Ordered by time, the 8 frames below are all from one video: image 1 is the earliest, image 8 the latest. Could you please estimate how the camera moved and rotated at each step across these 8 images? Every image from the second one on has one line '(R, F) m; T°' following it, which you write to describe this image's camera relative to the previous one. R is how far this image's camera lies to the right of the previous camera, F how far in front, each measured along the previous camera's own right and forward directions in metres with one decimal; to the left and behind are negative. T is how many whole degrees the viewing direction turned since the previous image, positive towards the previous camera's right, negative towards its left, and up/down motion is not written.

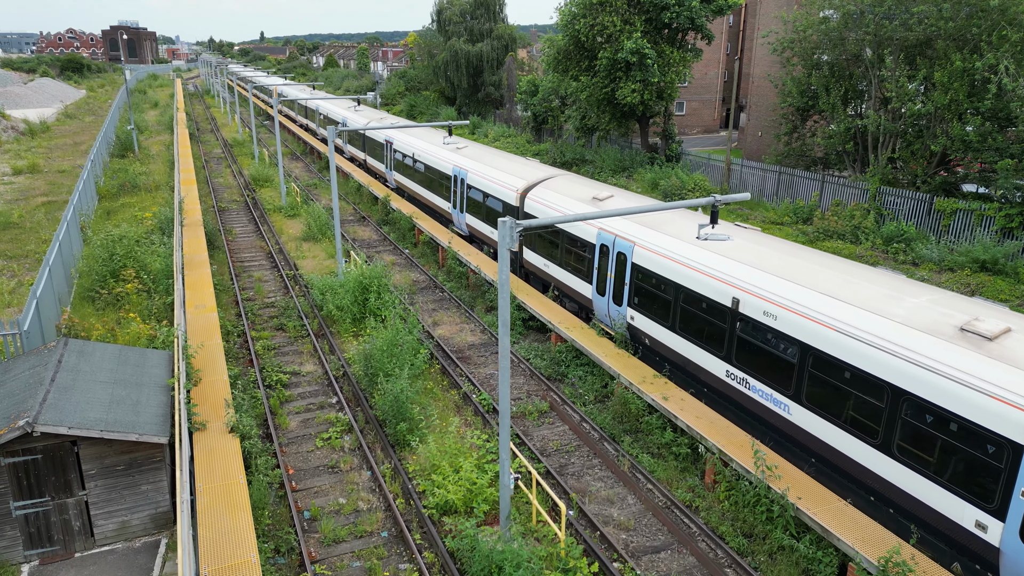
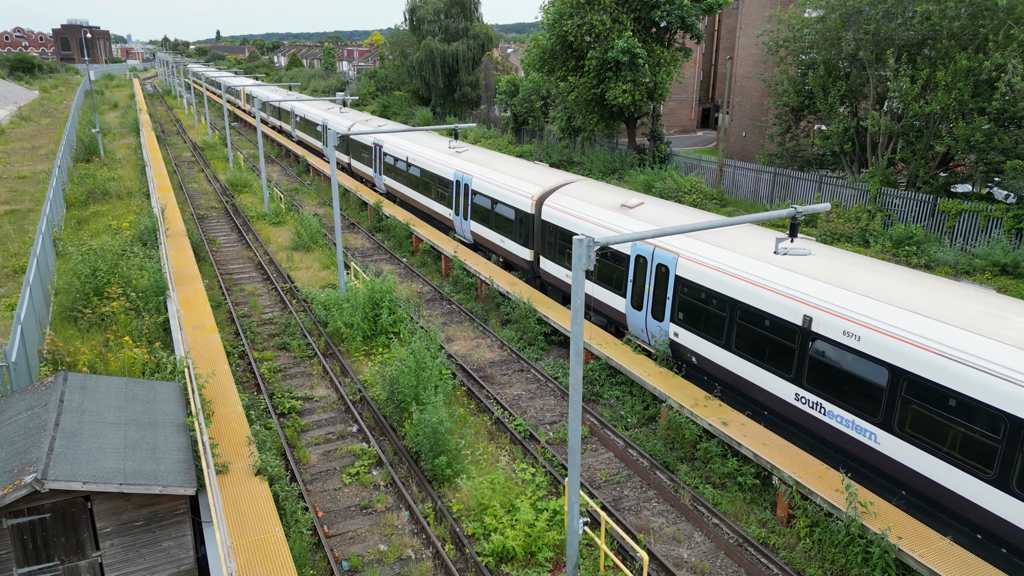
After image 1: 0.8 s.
(-1.0, +0.9) m; +3°
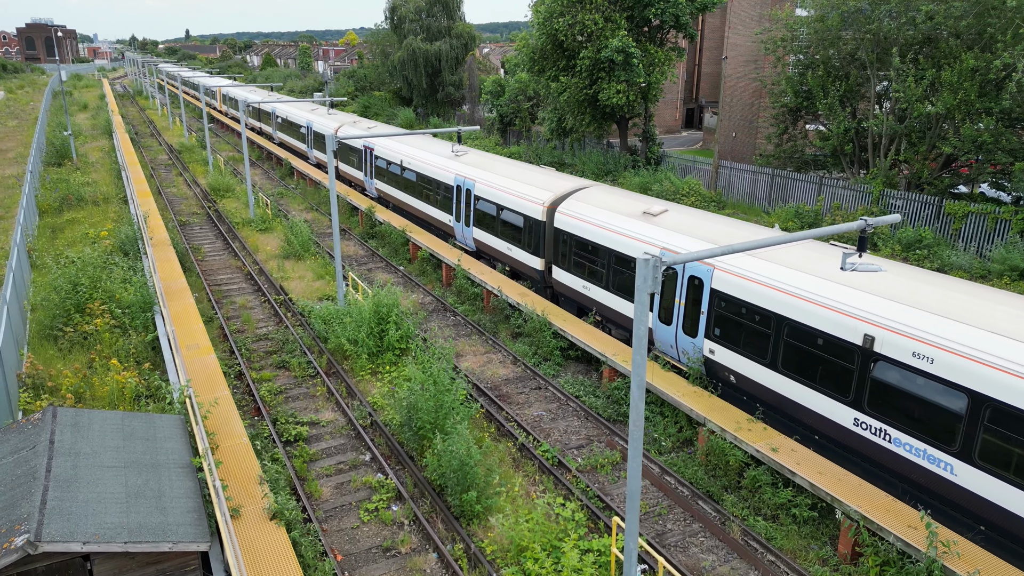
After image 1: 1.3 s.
(-0.7, +0.8) m; +2°
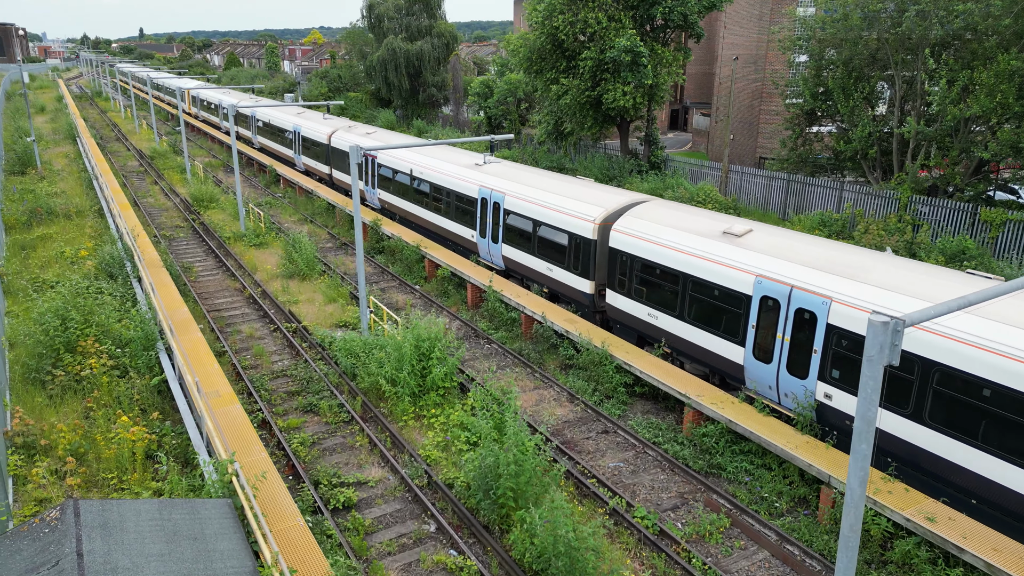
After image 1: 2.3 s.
(-1.4, +1.5) m; +3°
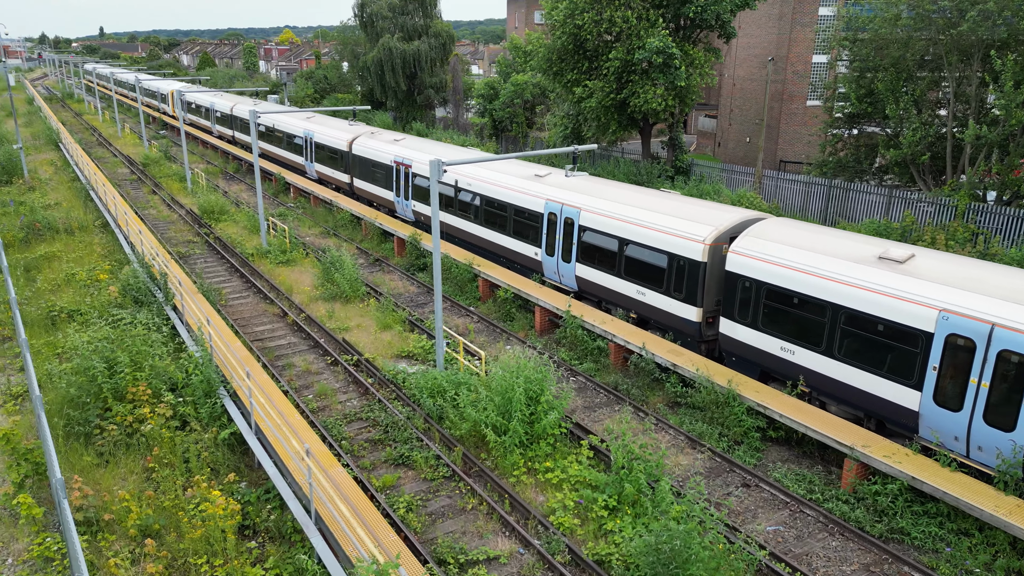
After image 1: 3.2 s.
(-2.0, +1.4) m; +2°
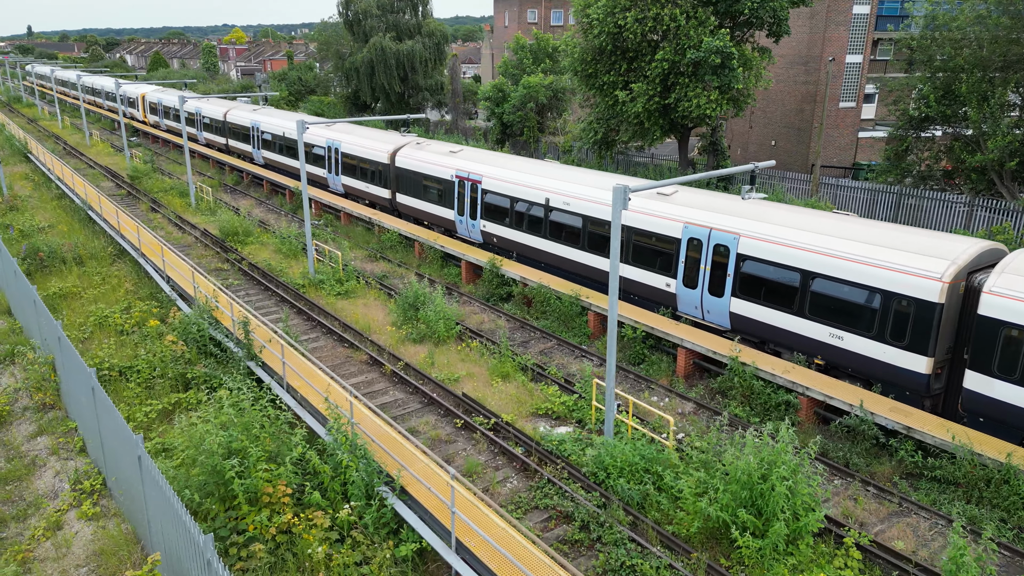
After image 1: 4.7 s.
(-3.1, +2.2) m; +4°
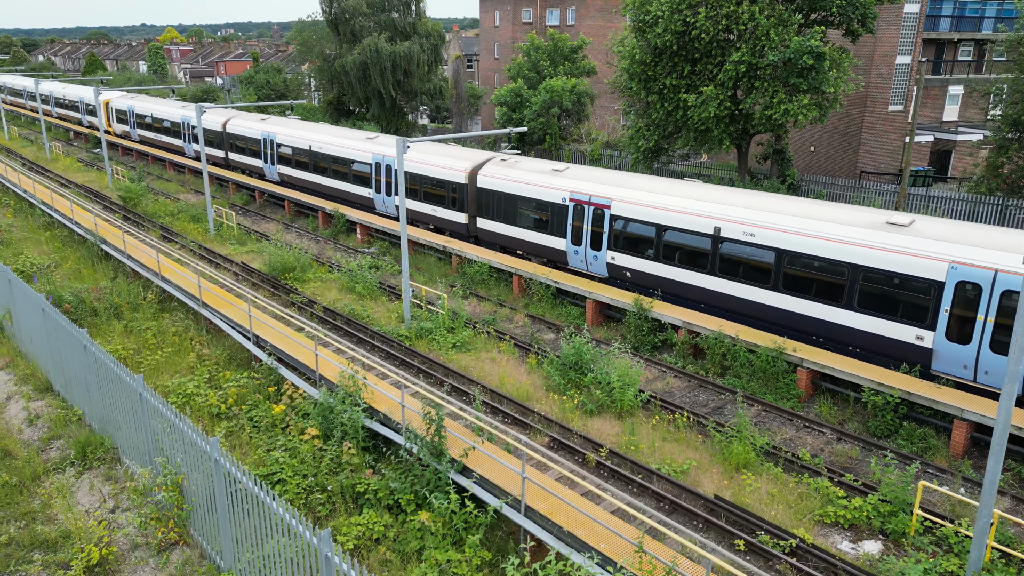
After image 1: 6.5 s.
(-4.0, +3.0) m; +4°
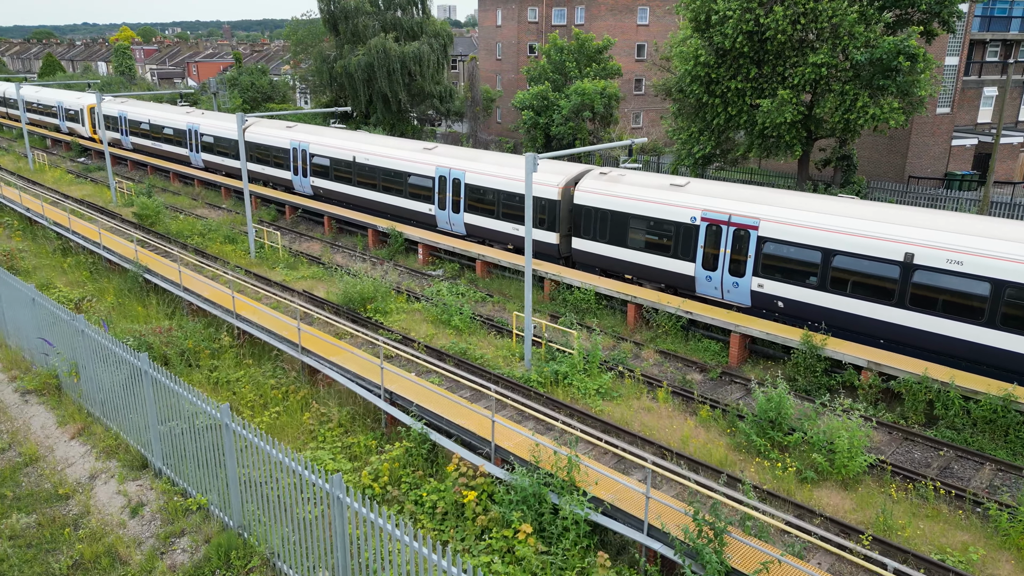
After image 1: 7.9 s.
(-3.1, +2.0) m; +3°
